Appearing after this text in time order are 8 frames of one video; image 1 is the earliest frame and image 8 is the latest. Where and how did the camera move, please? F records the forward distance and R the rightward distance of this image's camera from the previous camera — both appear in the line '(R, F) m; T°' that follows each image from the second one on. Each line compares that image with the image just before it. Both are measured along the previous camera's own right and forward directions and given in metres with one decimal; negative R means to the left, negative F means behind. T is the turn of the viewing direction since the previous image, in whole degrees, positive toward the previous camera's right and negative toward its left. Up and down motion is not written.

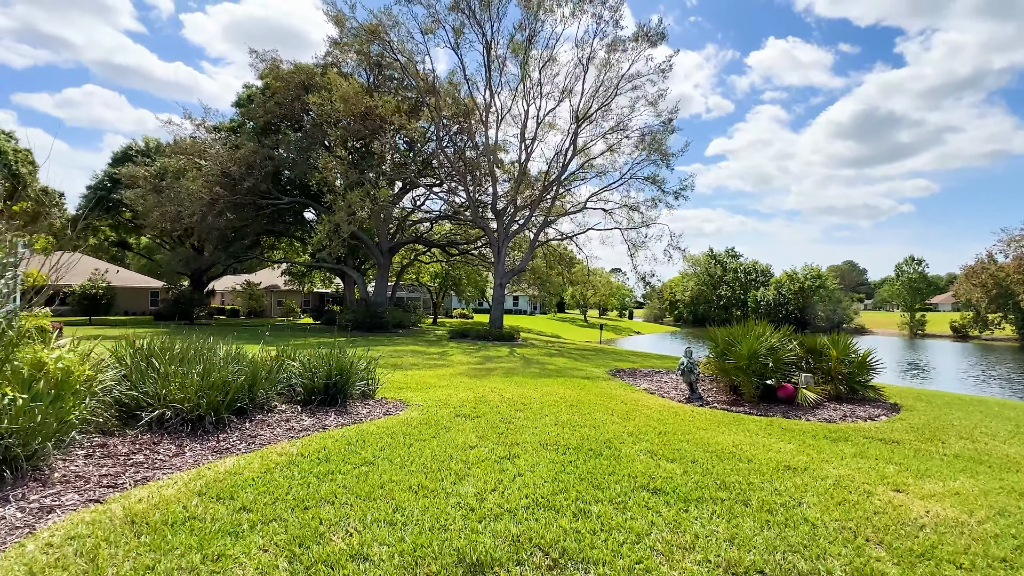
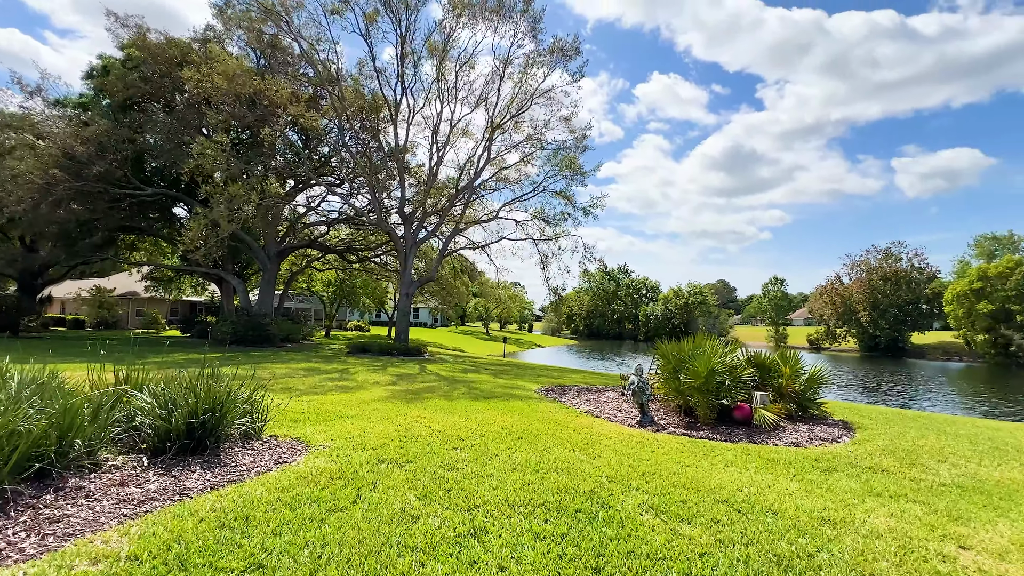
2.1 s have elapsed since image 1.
(-0.5, +1.6) m; +12°
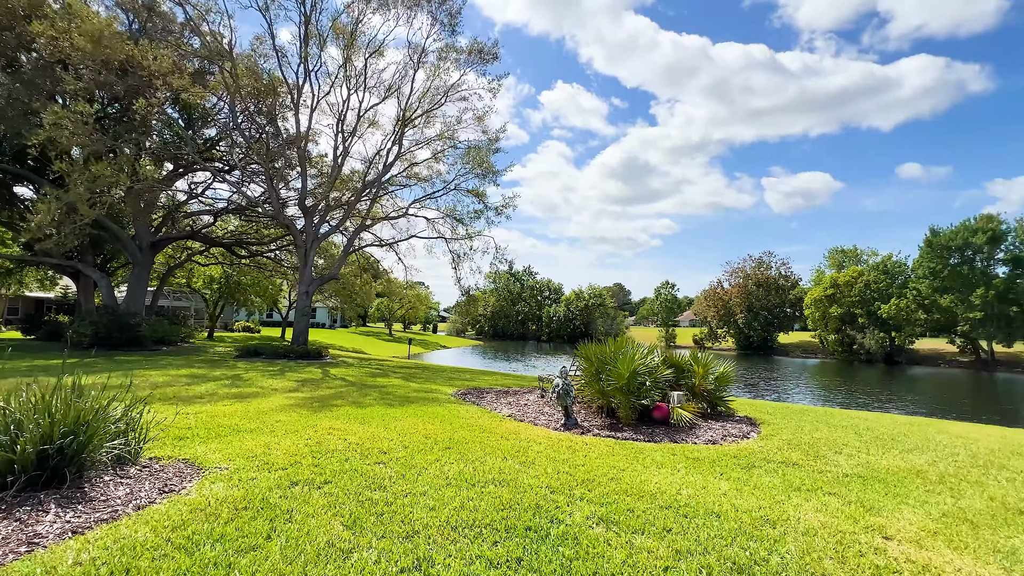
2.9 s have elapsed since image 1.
(-0.3, +0.4) m; +11°
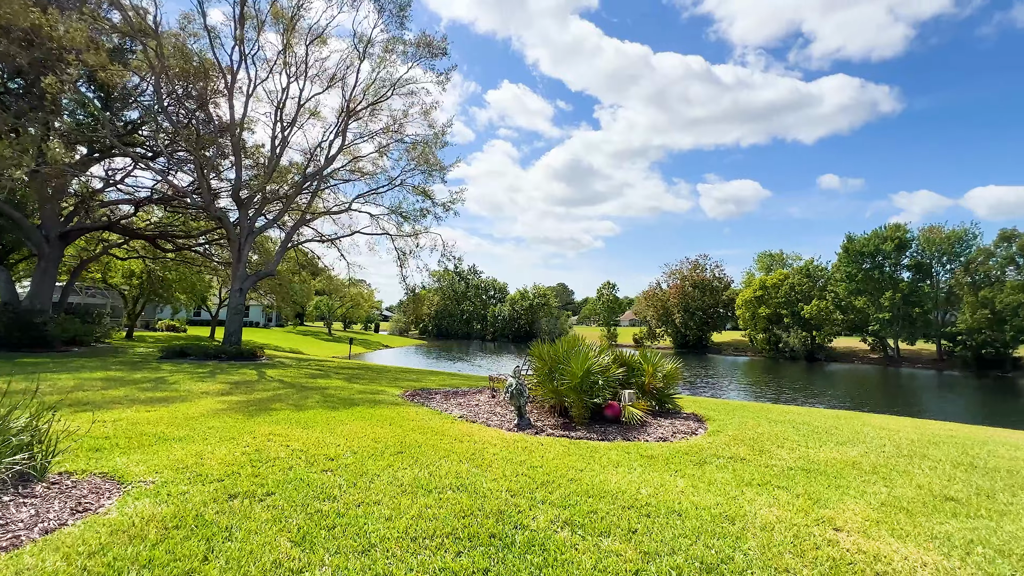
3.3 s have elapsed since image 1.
(-0.2, +0.2) m; +6°
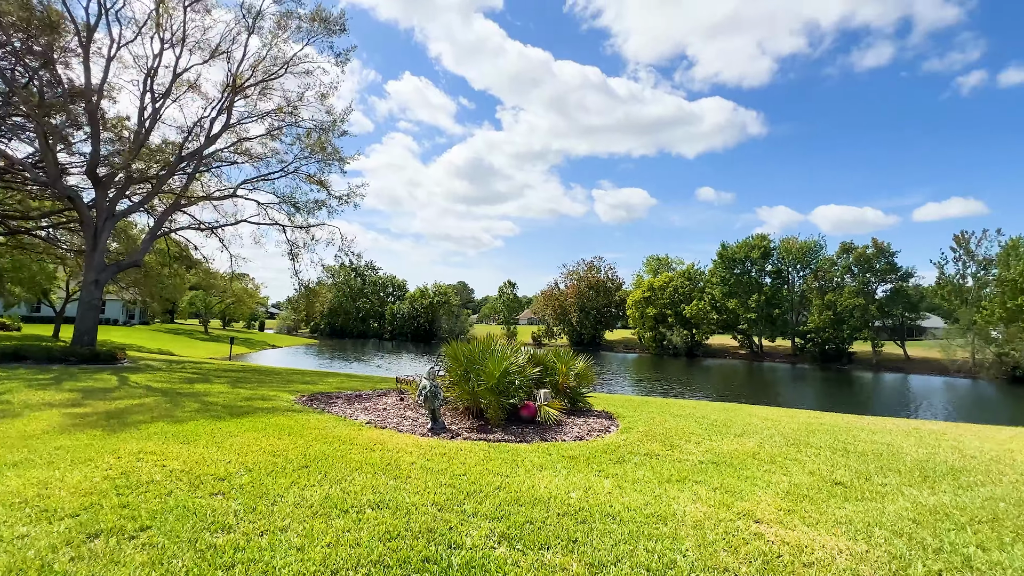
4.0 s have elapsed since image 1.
(-0.3, +0.3) m; +11°
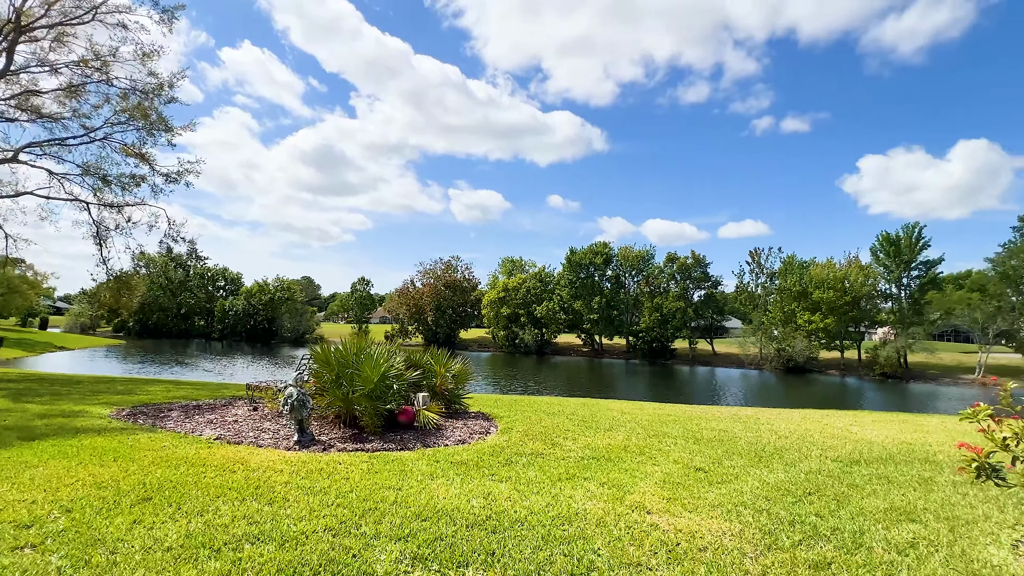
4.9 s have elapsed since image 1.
(-0.5, +0.3) m; +17°
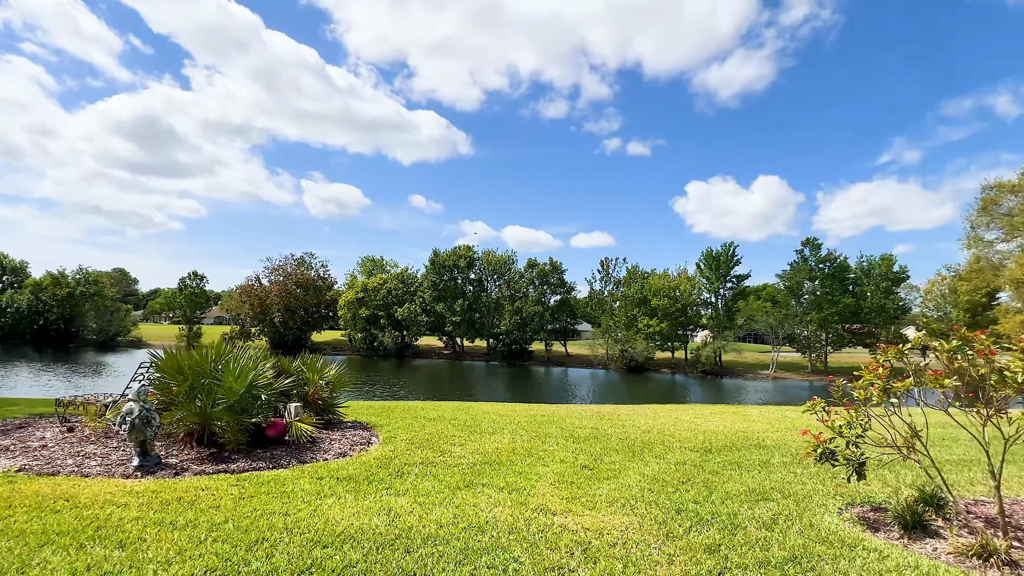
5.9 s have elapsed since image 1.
(-0.5, +0.2) m; +16°
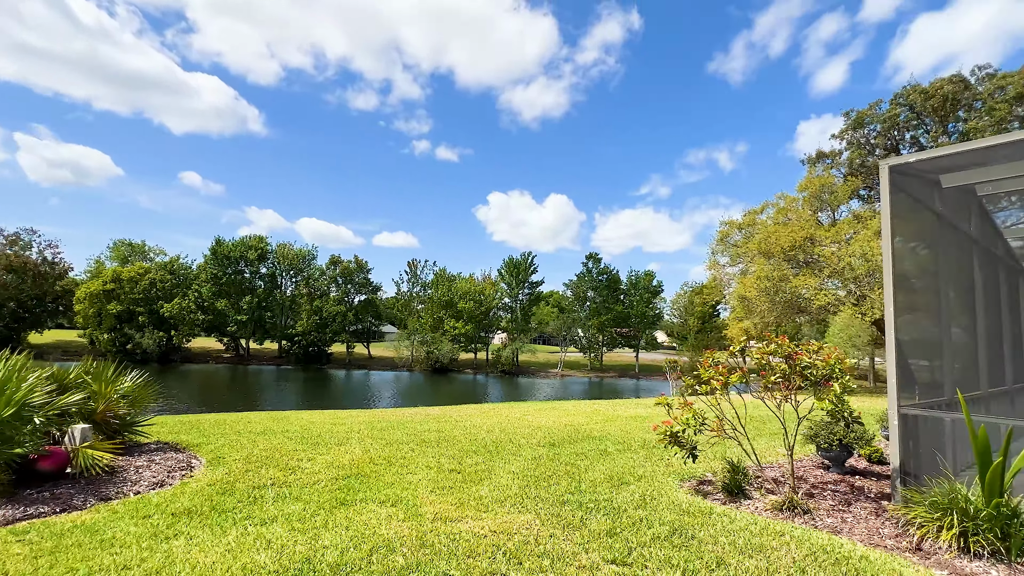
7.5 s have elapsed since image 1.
(-1.0, +0.3) m; +22°
